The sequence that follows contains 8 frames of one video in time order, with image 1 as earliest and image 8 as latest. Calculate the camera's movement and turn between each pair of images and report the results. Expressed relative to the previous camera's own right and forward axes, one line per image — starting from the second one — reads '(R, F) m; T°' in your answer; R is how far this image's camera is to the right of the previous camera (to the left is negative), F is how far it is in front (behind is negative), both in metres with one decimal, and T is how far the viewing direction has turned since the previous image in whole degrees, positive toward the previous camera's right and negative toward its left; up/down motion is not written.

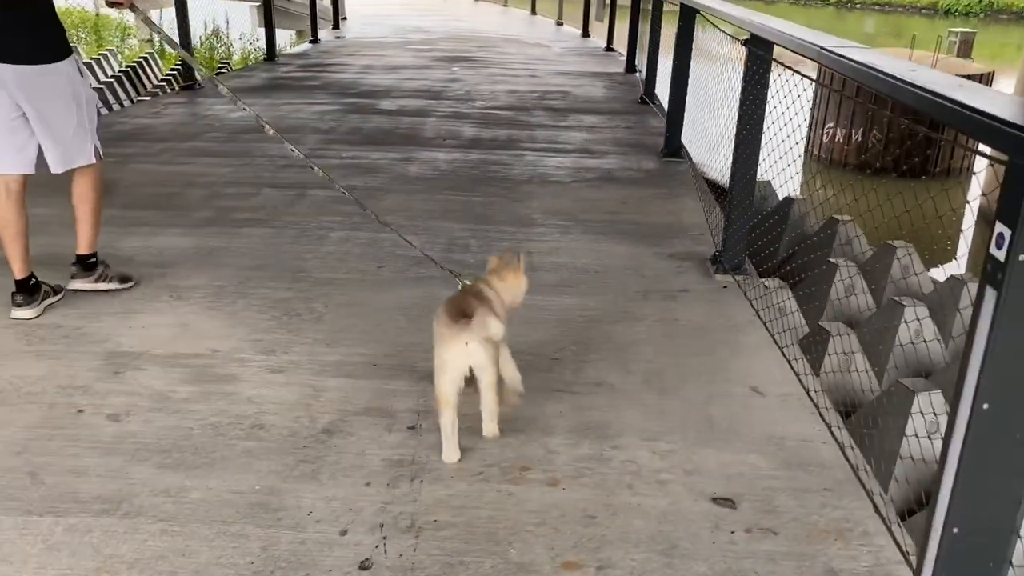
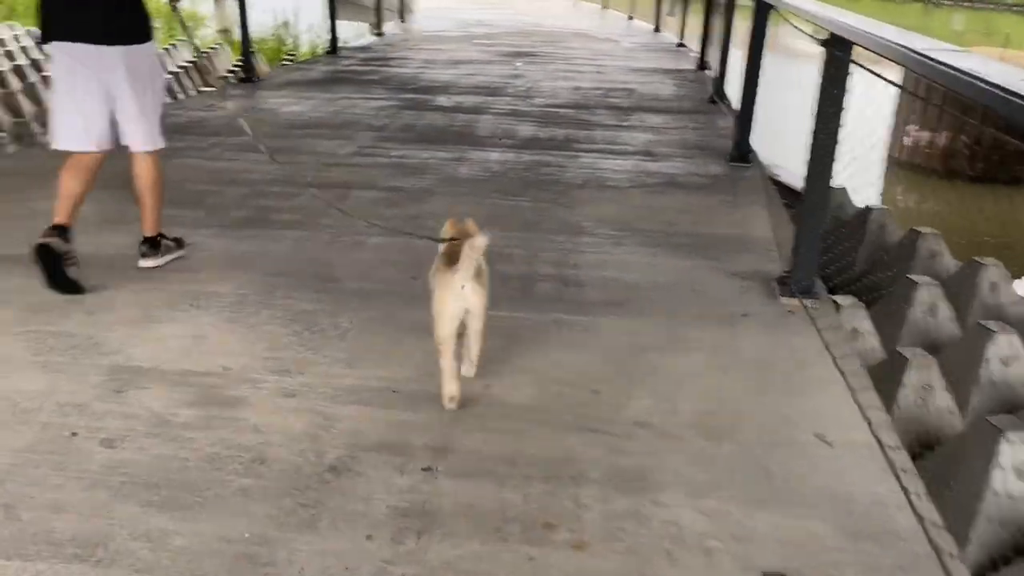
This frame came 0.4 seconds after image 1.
(+0.1, +0.2) m; -4°
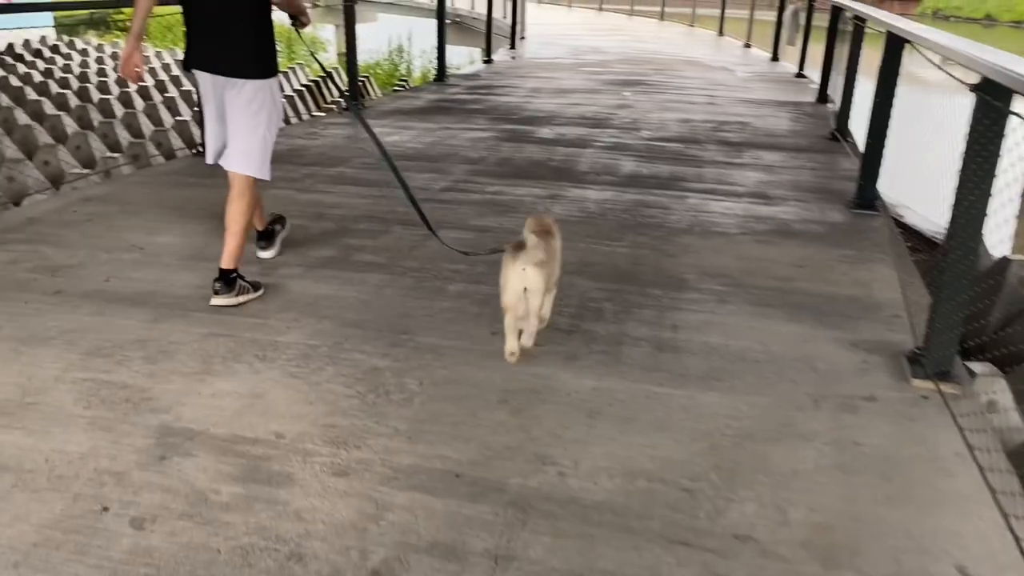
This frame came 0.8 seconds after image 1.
(0.0, +0.3) m; -7°
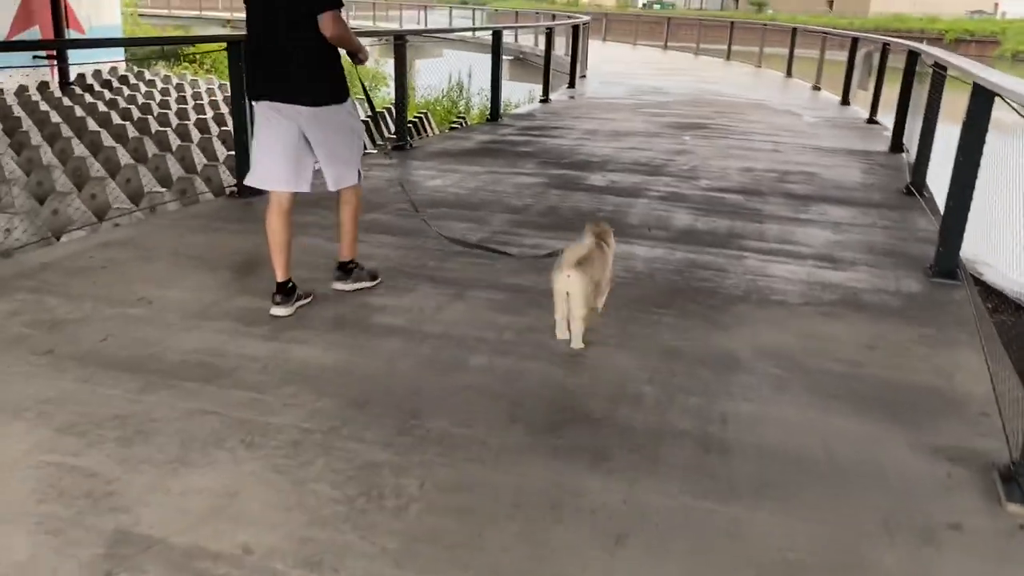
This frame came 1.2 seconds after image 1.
(+0.1, +0.3) m; -4°
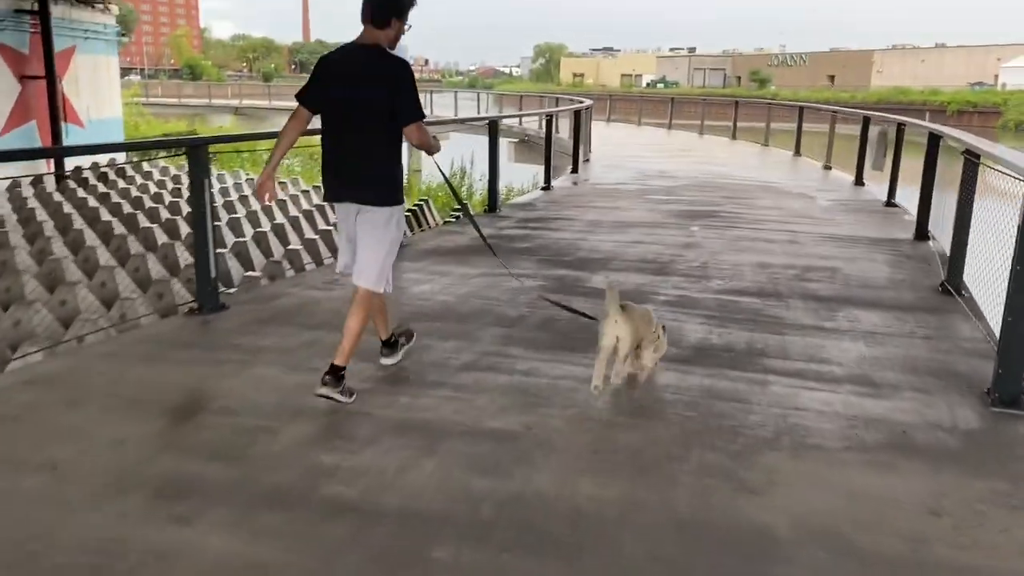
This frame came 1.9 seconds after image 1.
(+0.1, +0.5) m; -1°
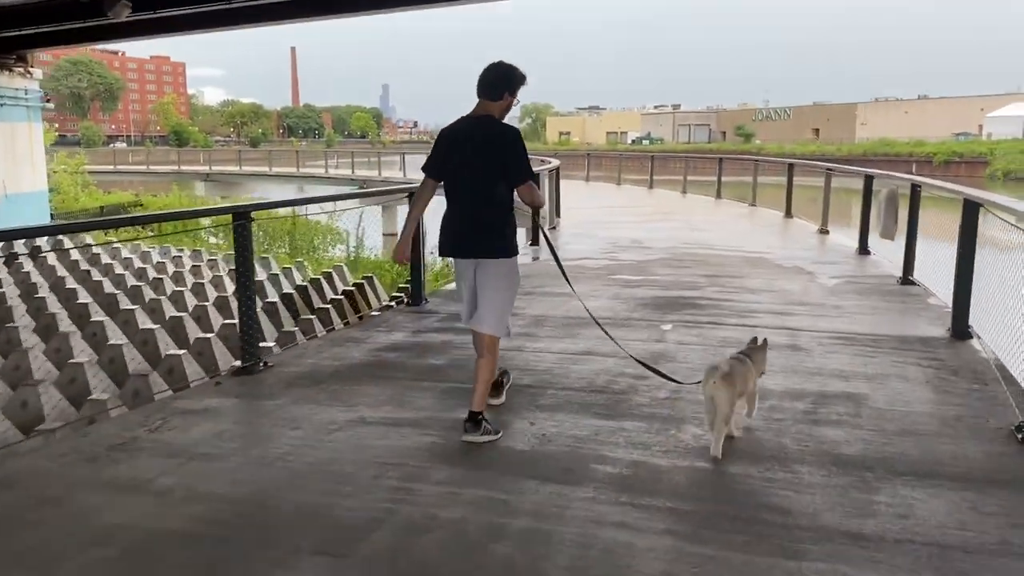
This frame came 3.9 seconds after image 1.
(+0.5, +1.6) m; +1°
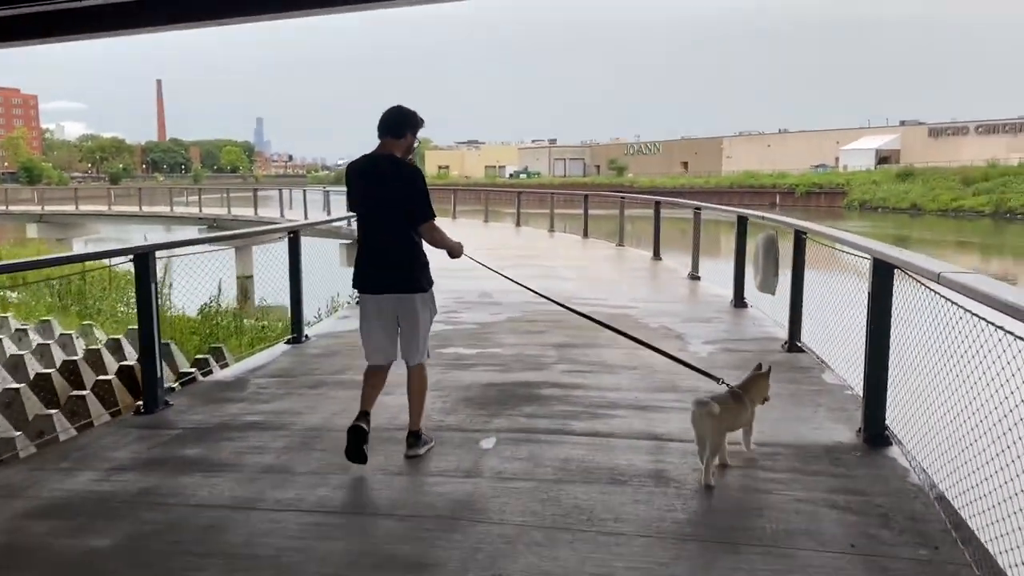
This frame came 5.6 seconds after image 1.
(+0.6, +1.6) m; +8°
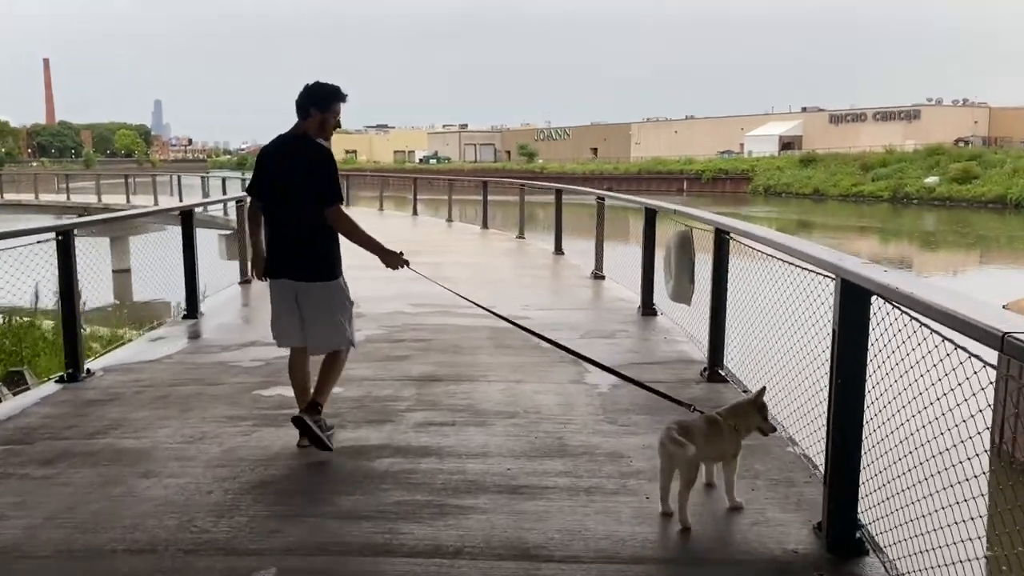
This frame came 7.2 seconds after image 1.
(+0.4, +1.4) m; +6°
